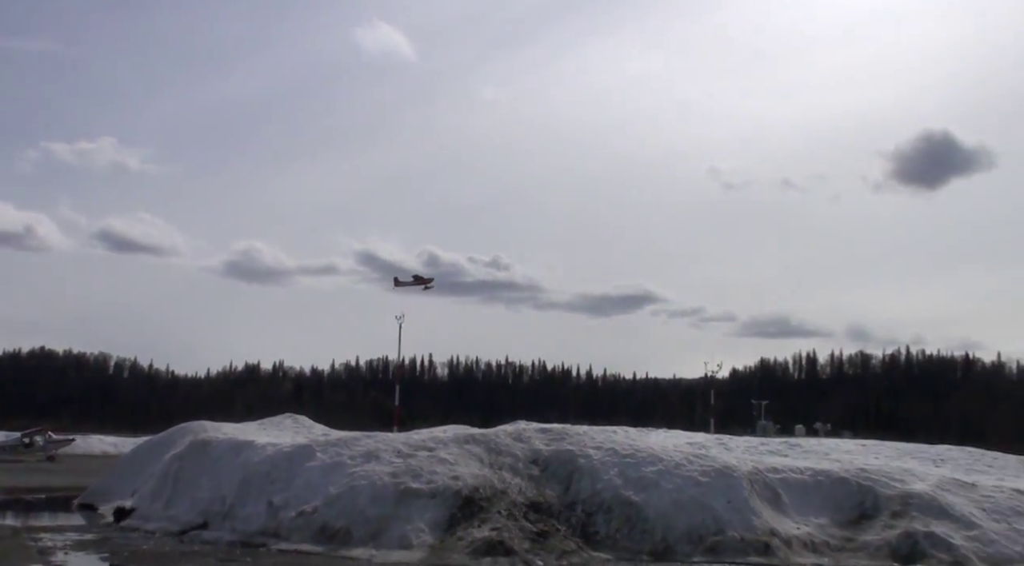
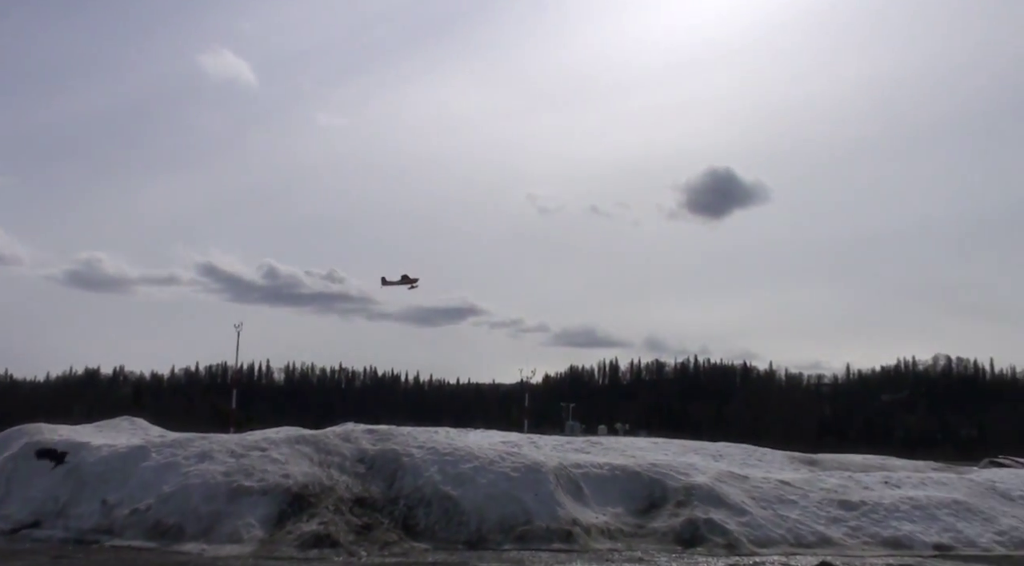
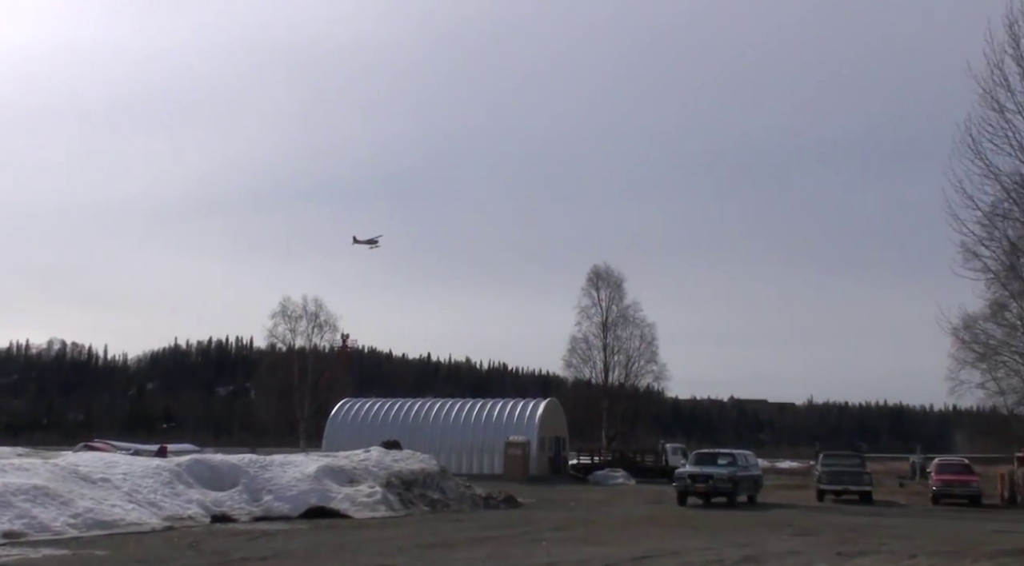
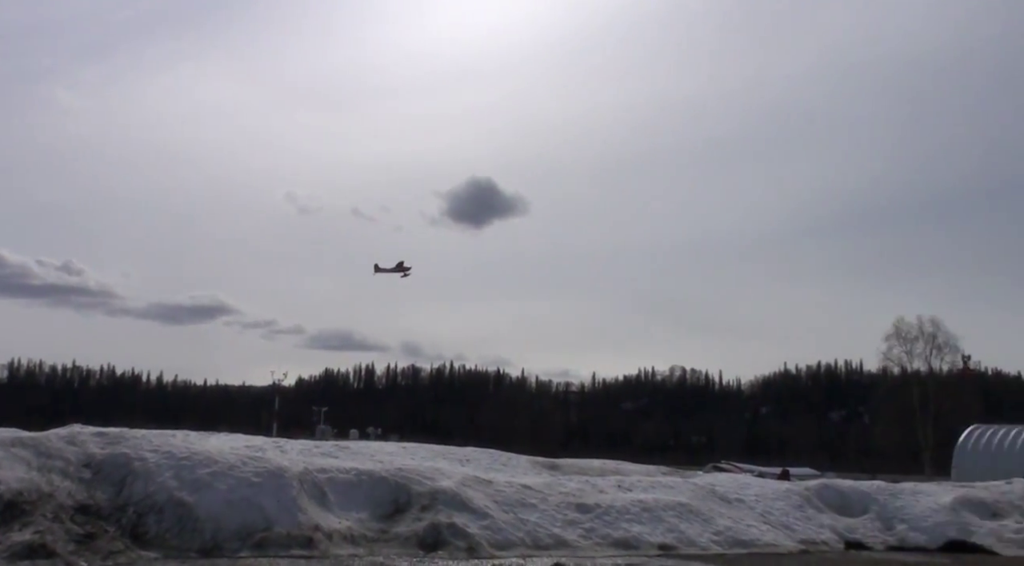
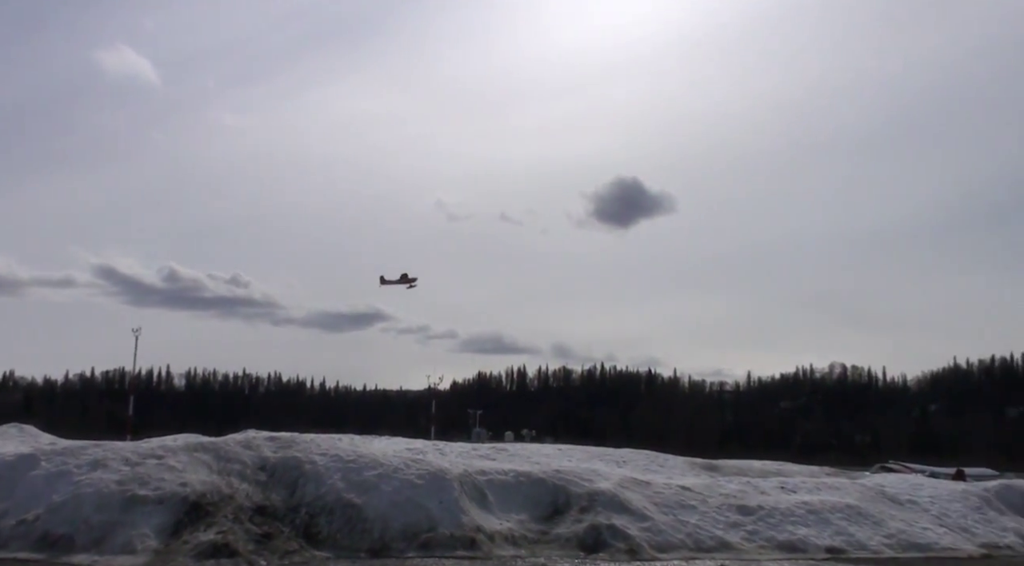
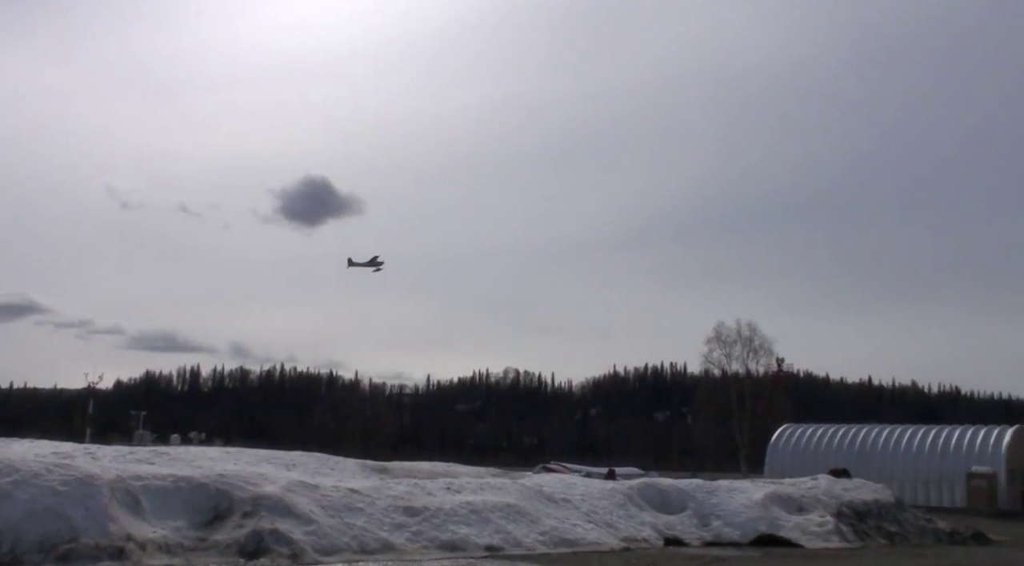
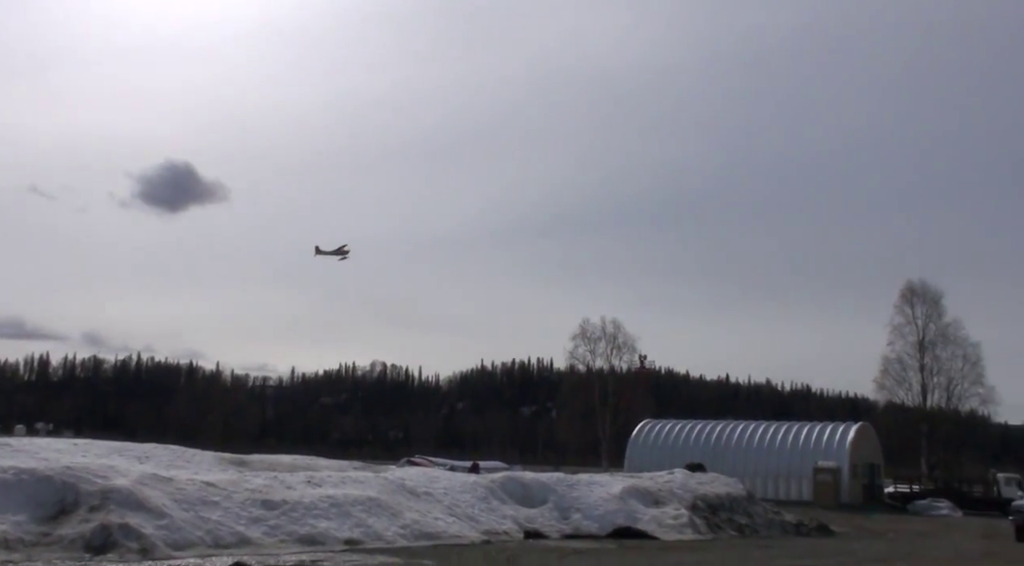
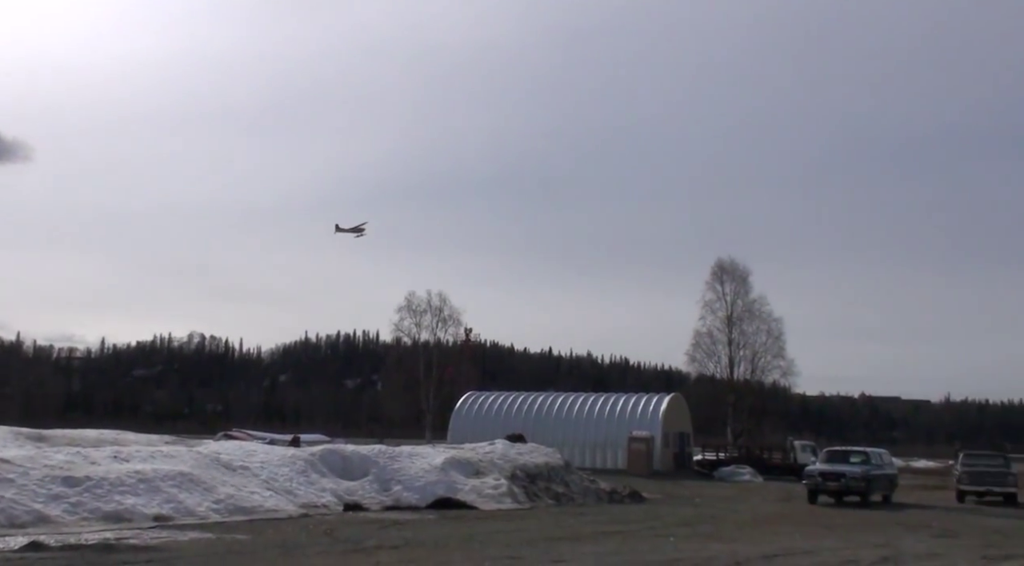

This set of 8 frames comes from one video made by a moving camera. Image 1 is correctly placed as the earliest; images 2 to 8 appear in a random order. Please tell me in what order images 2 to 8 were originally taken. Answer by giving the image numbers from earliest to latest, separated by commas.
2, 5, 4, 6, 7, 8, 3
